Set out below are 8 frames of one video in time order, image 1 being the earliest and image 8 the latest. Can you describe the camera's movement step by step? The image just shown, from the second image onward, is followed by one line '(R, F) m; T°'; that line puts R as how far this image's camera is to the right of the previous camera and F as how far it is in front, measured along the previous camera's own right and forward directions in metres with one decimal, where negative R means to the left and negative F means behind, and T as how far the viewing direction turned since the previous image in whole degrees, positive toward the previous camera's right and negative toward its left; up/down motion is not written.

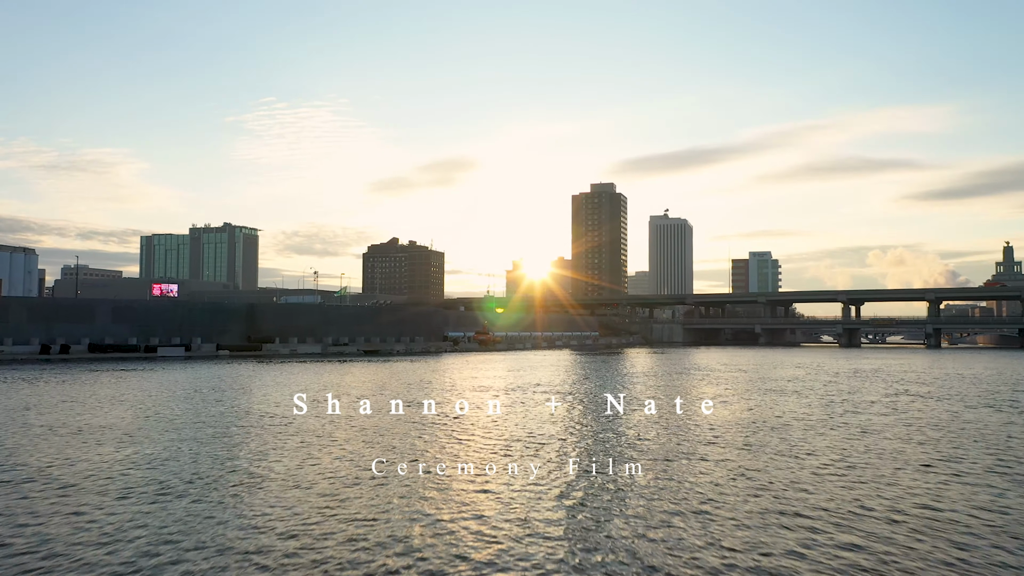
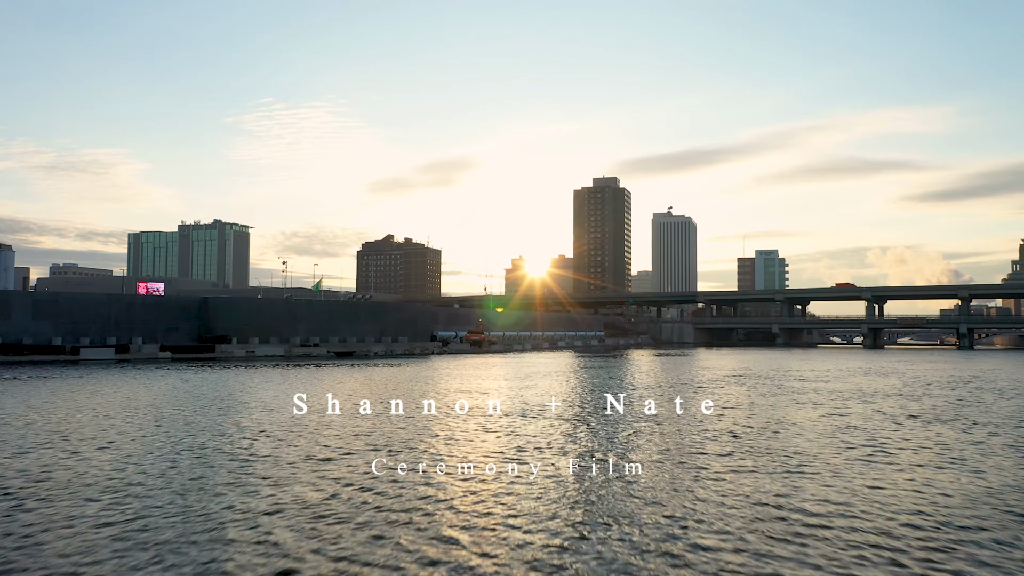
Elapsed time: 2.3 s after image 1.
(+0.2, +9.5) m; 0°
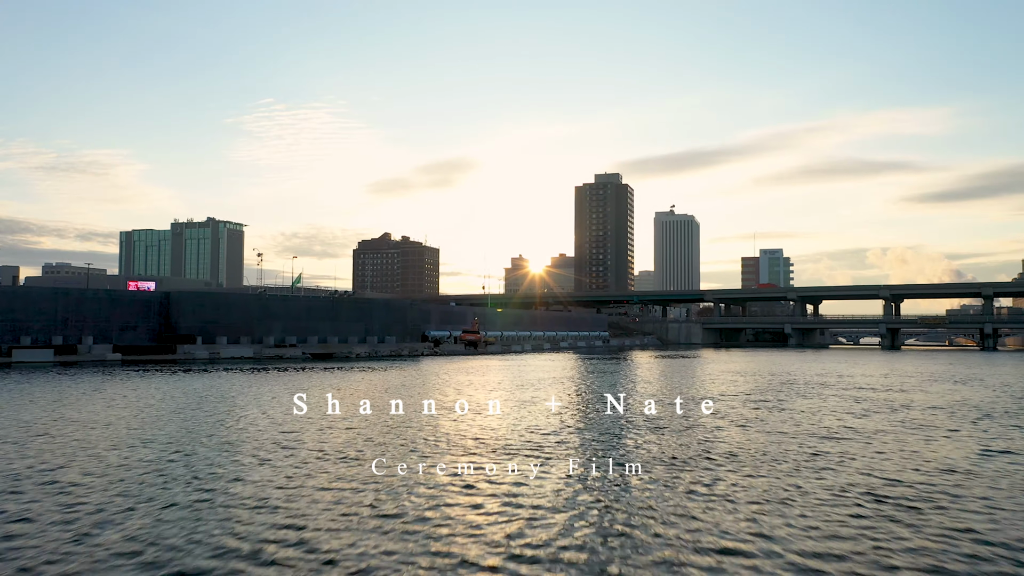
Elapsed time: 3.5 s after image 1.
(+0.1, +6.1) m; 0°
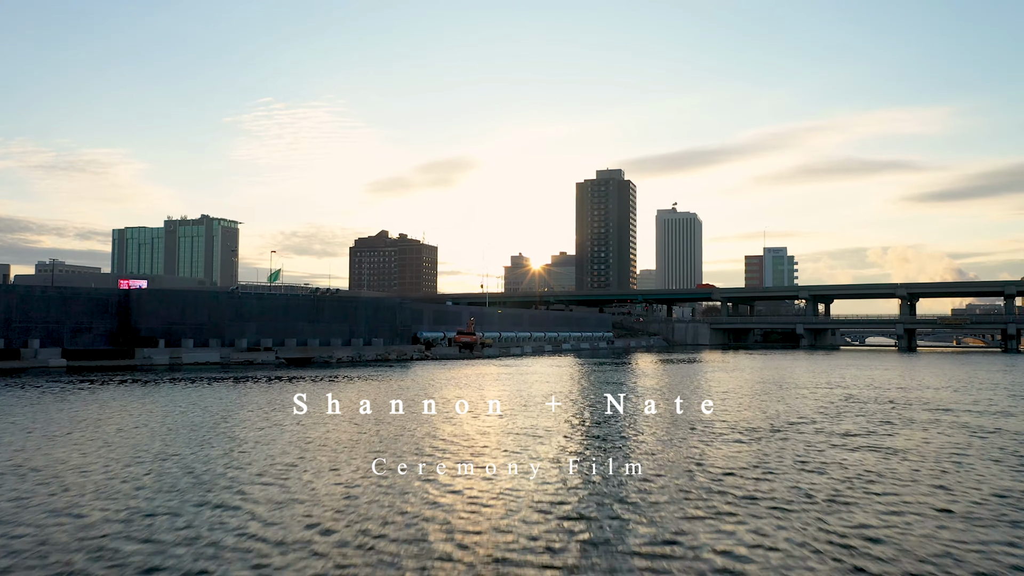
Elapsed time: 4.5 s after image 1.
(+0.1, +5.1) m; 0°
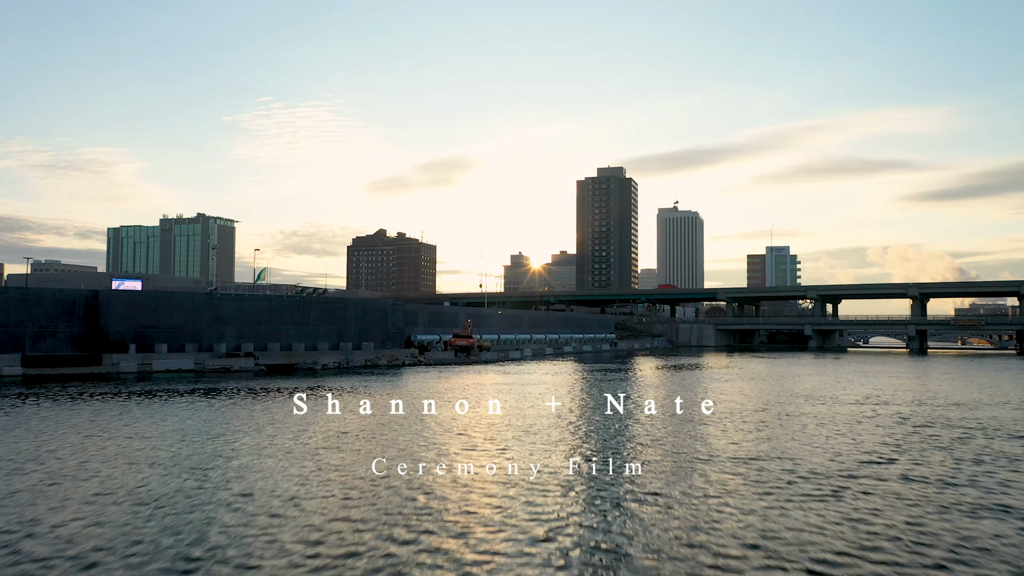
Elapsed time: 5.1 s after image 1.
(0.0, +3.4) m; 0°
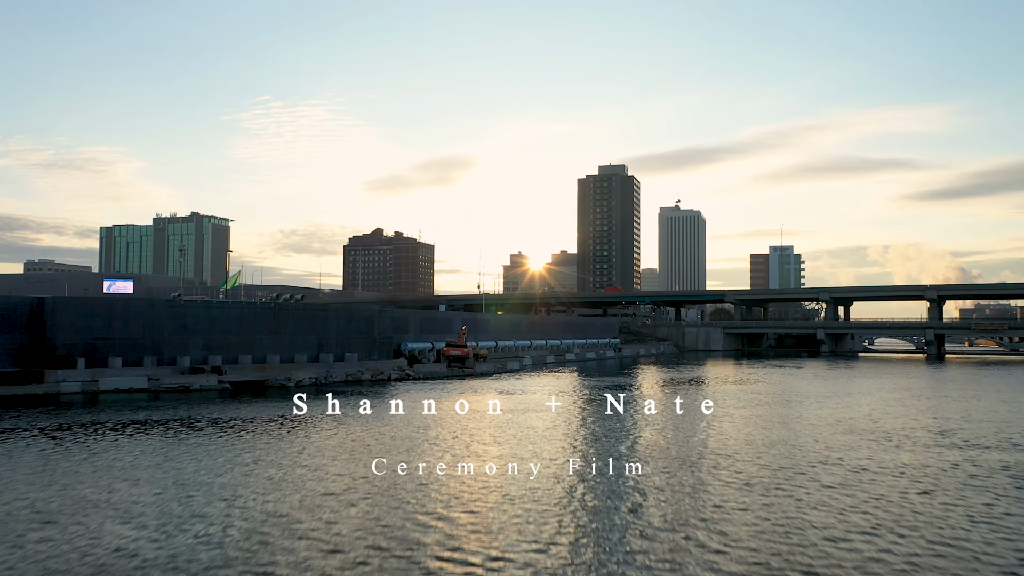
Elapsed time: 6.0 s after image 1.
(+0.1, +4.8) m; 0°
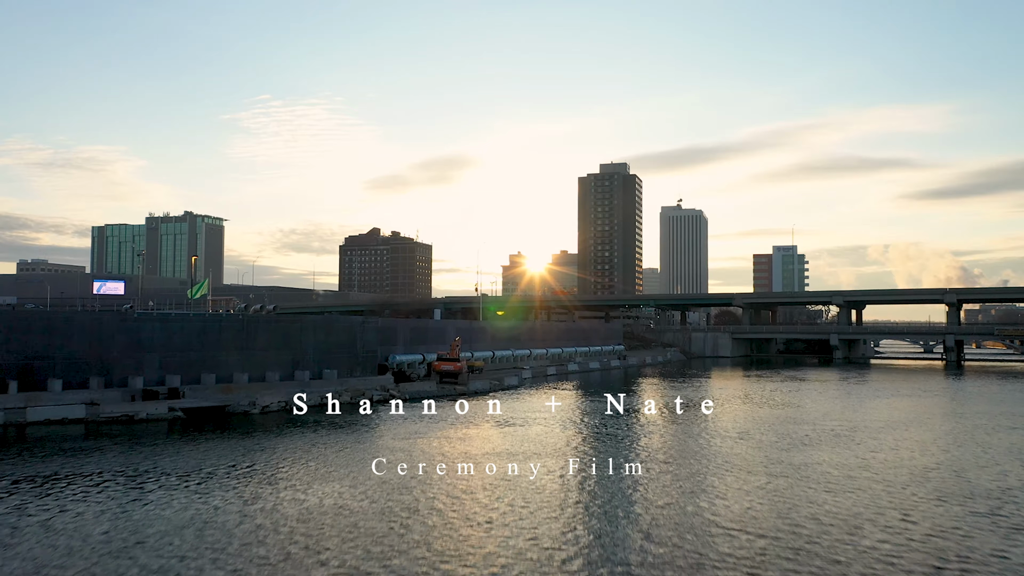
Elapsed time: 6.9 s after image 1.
(+0.1, +4.8) m; 0°
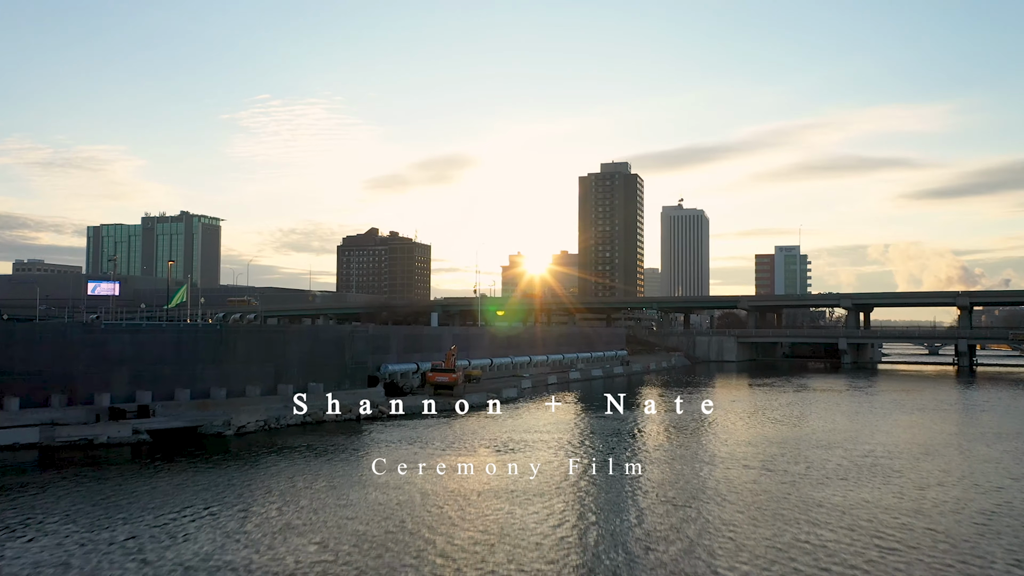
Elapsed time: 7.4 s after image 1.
(+0.1, +2.8) m; 0°
